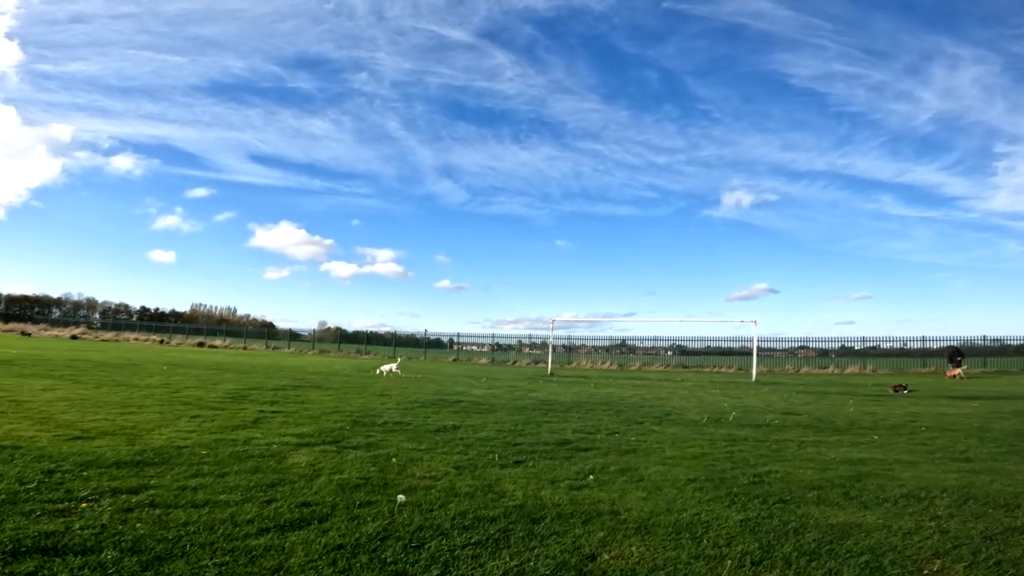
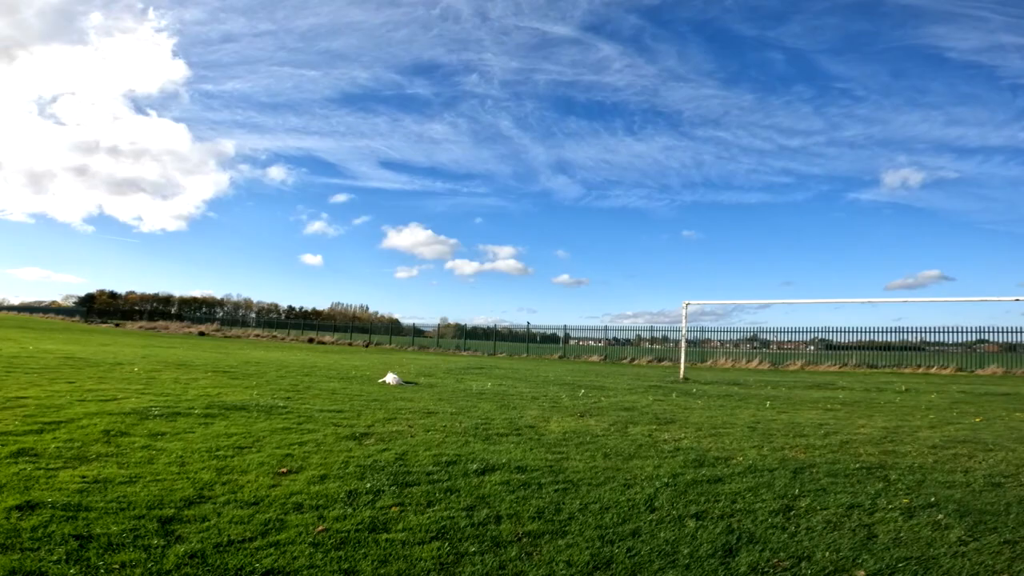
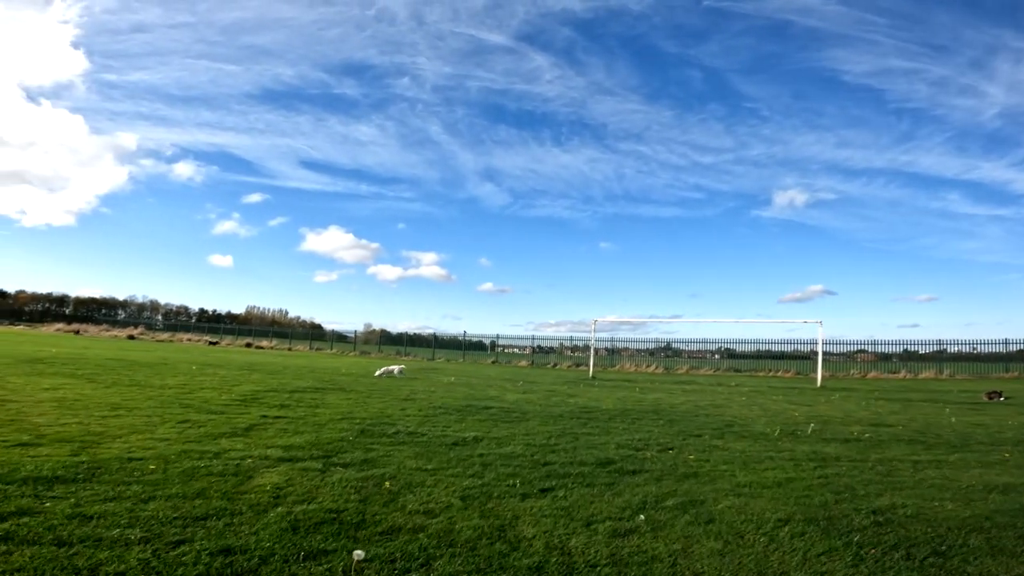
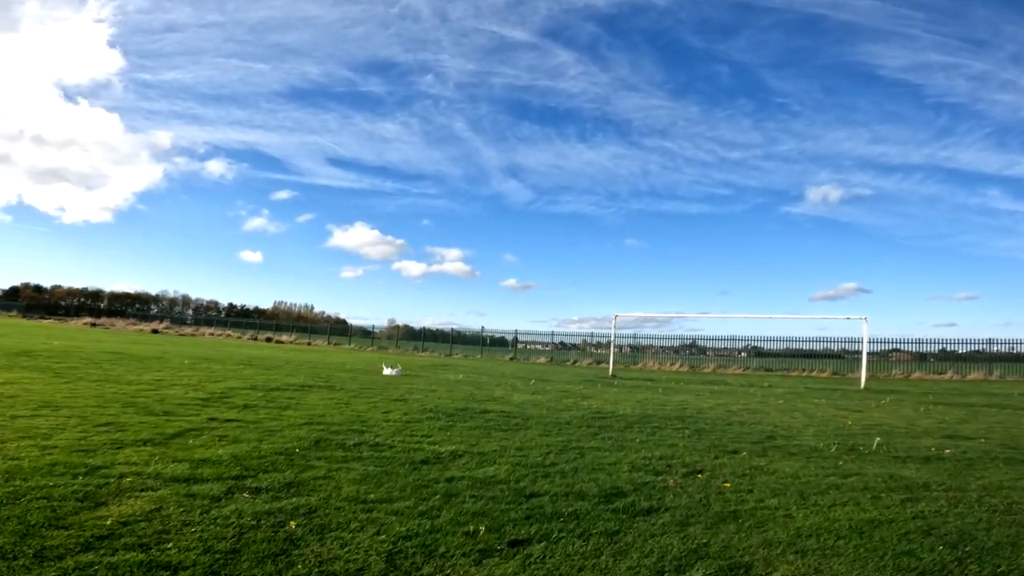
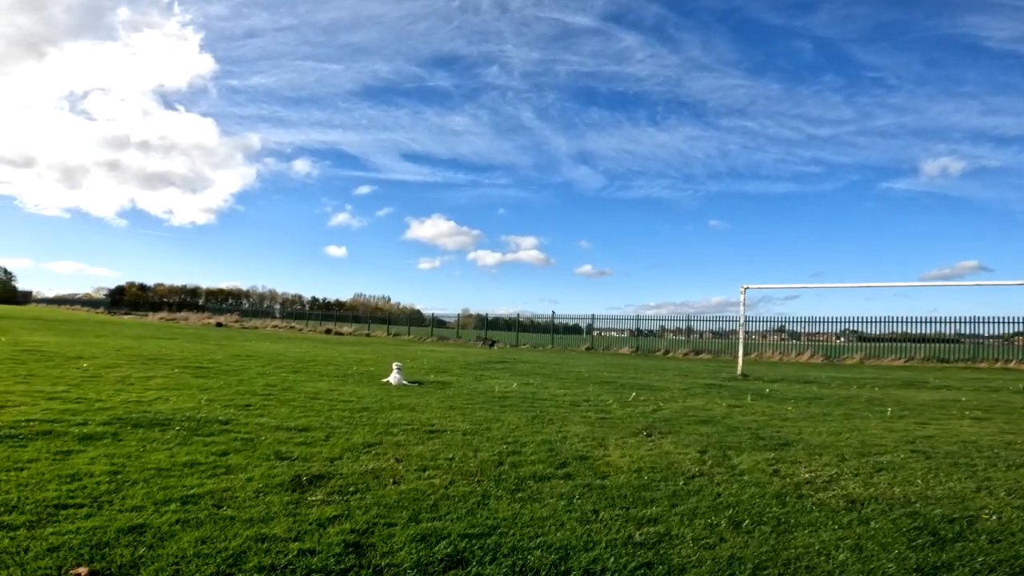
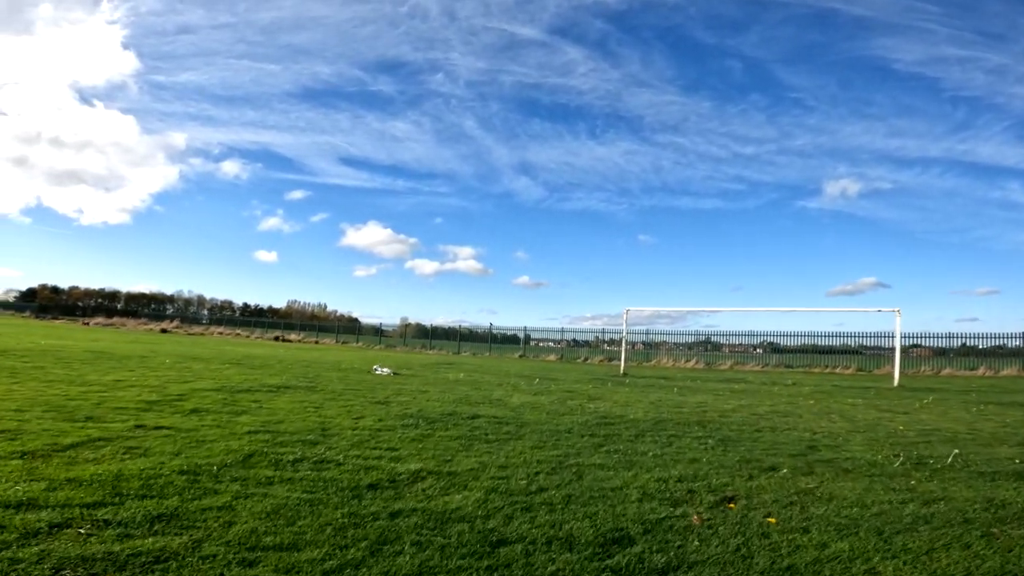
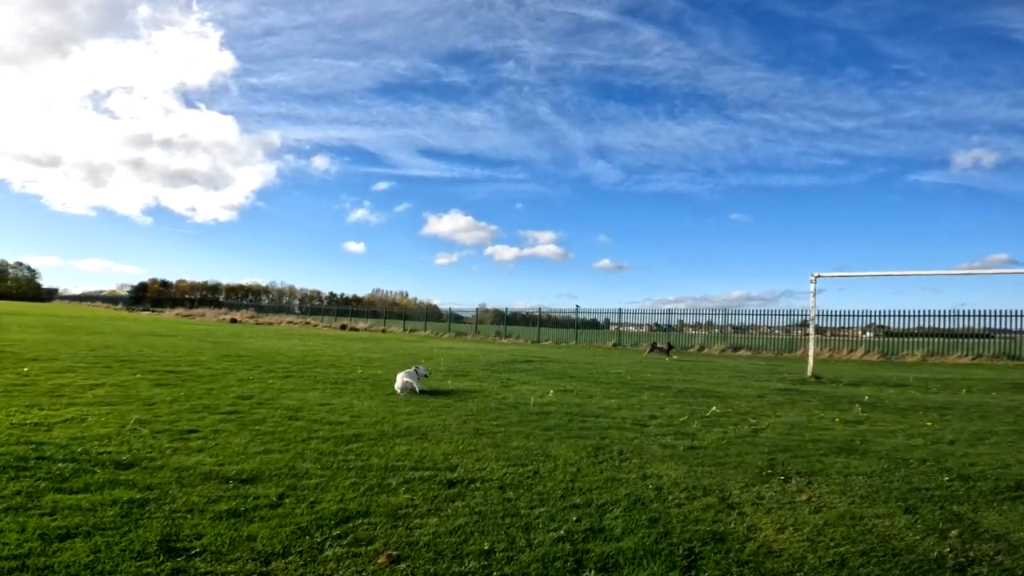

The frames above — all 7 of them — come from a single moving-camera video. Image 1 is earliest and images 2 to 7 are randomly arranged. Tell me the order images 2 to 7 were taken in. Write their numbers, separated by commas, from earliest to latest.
3, 4, 6, 2, 5, 7
